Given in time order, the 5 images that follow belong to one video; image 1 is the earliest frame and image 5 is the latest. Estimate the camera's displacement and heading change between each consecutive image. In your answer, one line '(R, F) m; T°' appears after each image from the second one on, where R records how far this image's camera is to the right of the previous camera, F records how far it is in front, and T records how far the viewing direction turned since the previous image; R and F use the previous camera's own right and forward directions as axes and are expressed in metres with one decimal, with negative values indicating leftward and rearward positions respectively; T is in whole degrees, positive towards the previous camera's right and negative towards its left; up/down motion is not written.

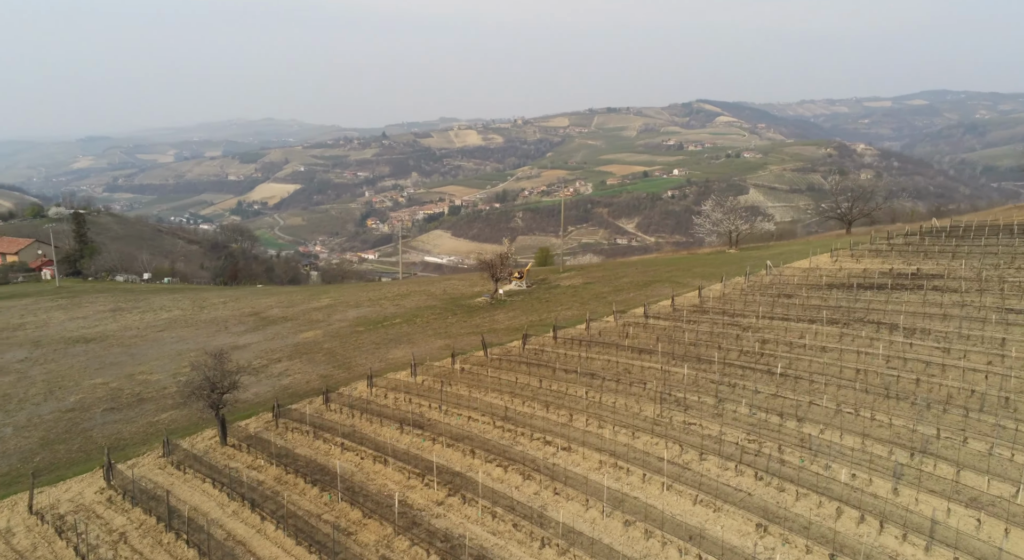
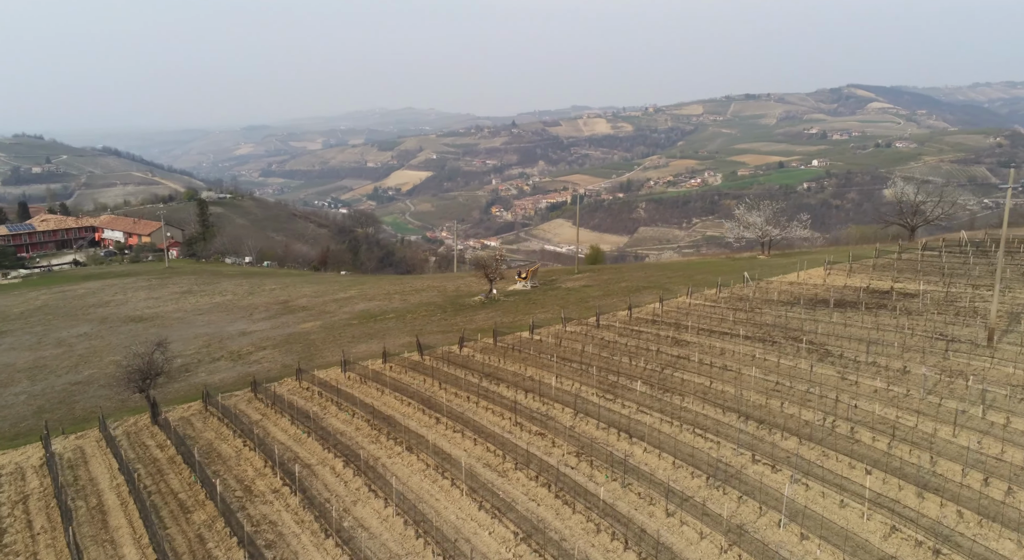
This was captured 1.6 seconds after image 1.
(+6.0, -0.6) m; -8°
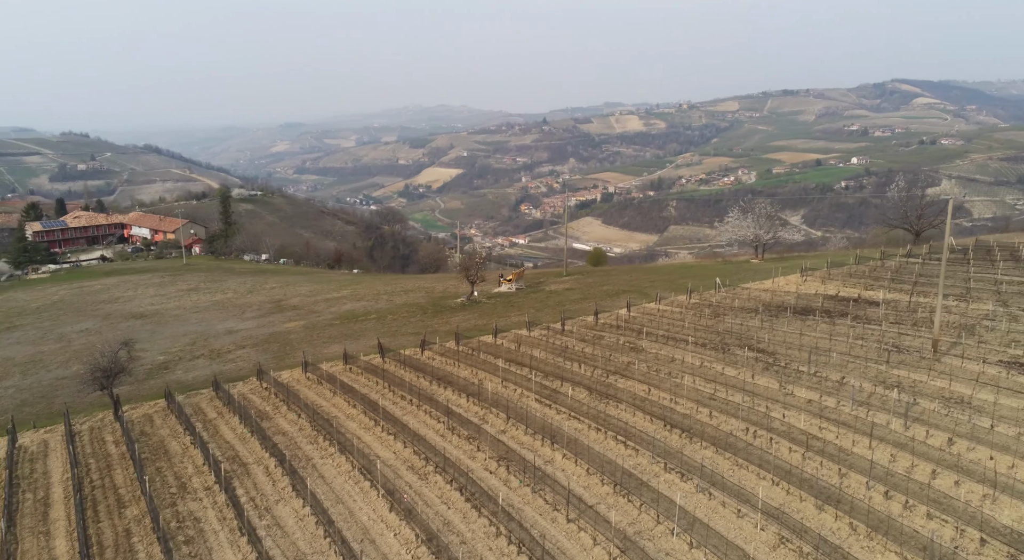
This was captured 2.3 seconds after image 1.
(+2.3, -0.4) m; -2°
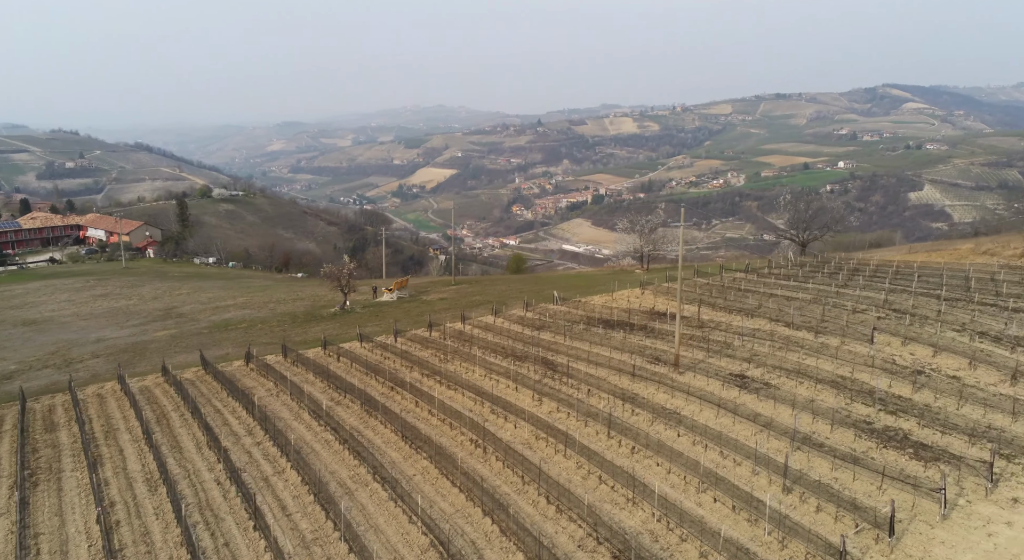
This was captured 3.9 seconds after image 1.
(+6.1, -1.3) m; +3°
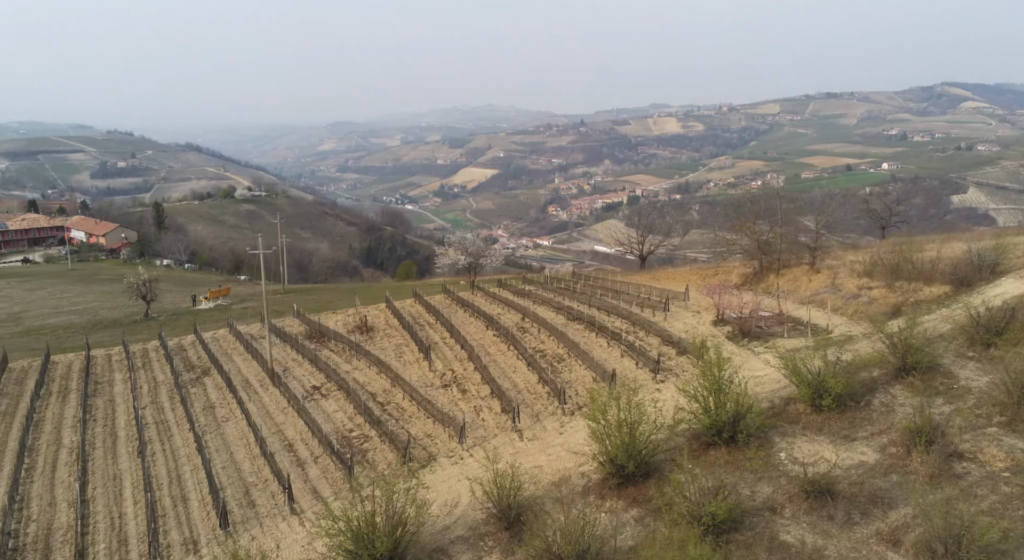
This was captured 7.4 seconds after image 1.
(+13.3, -2.7) m; +1°
